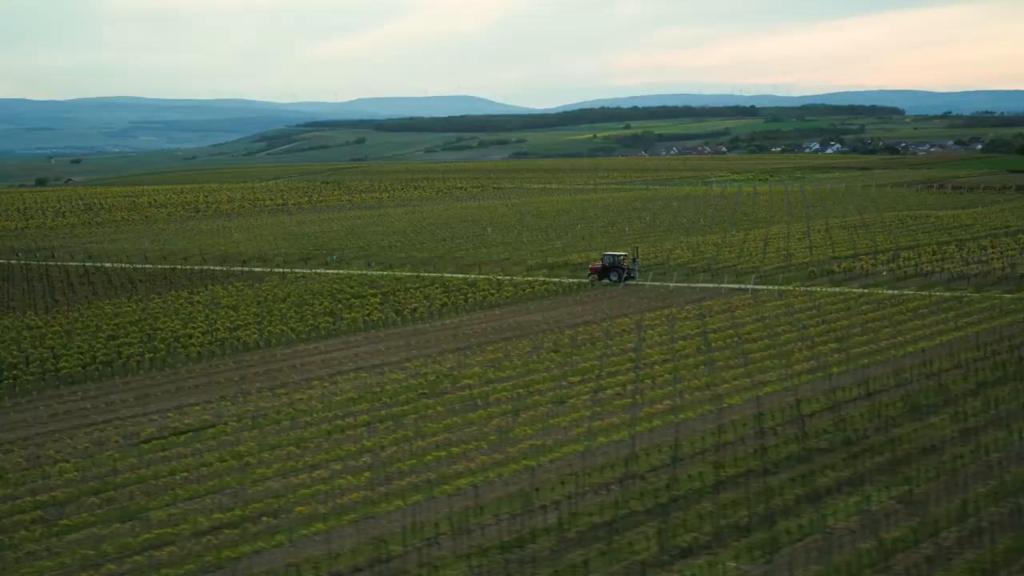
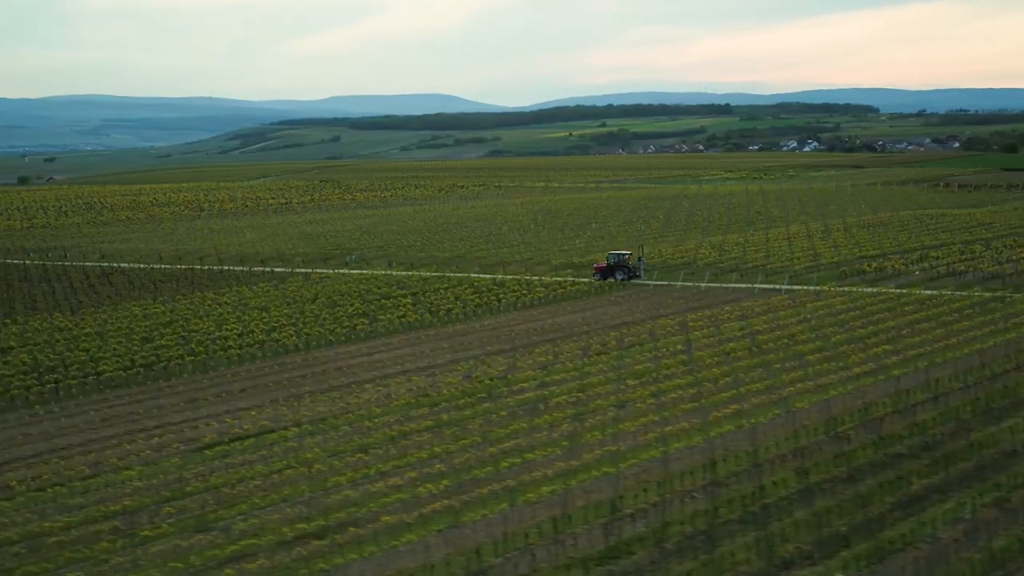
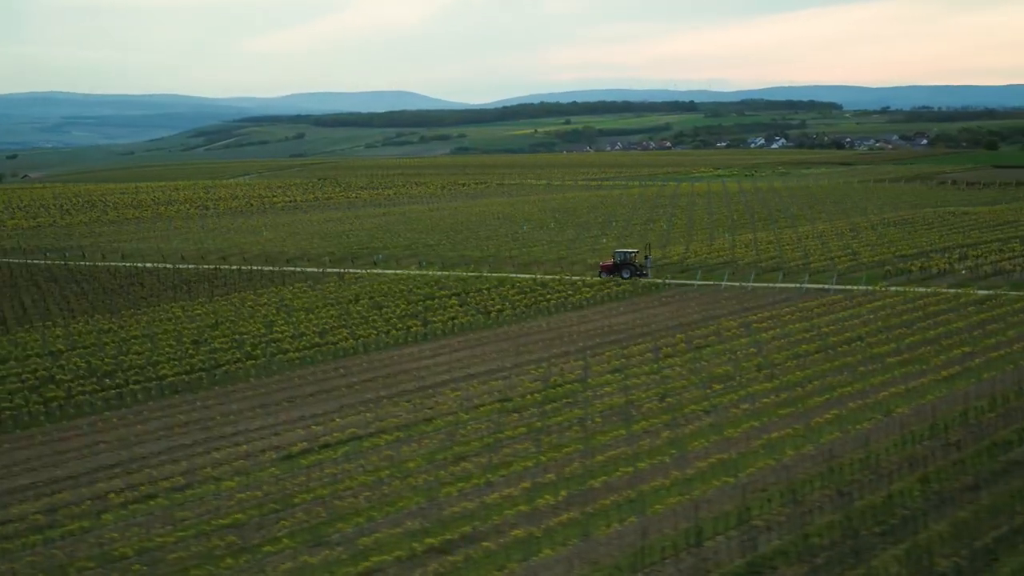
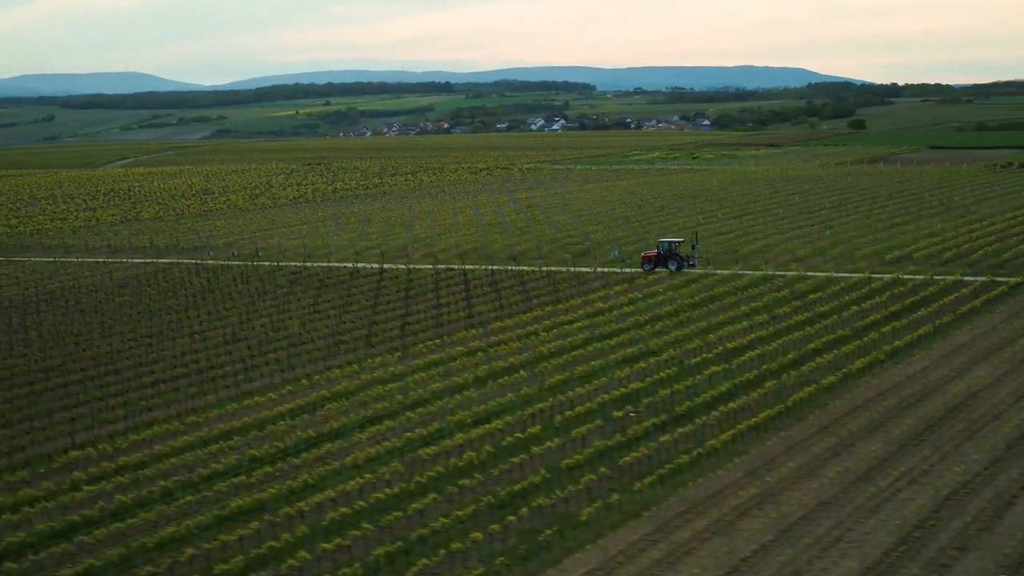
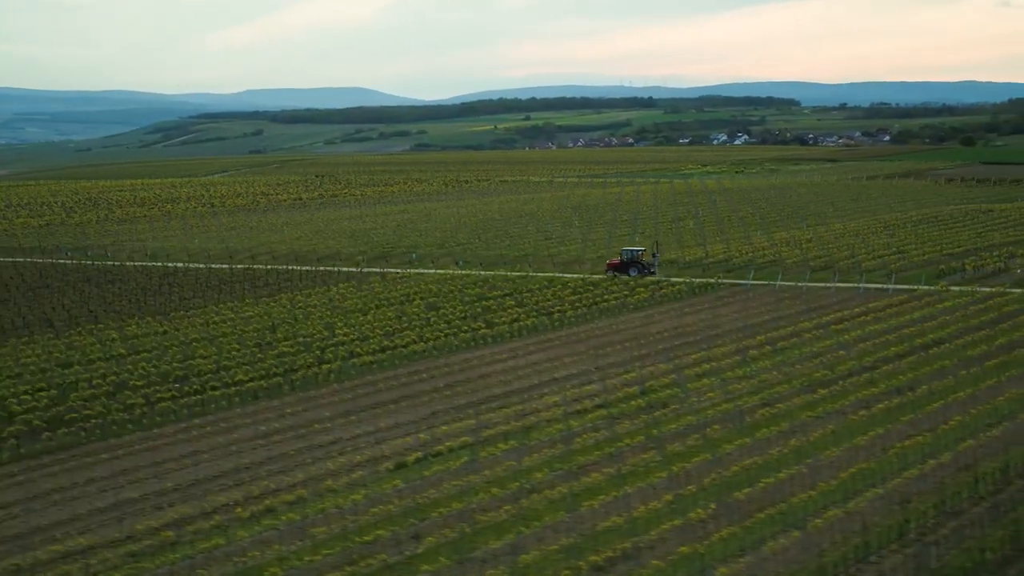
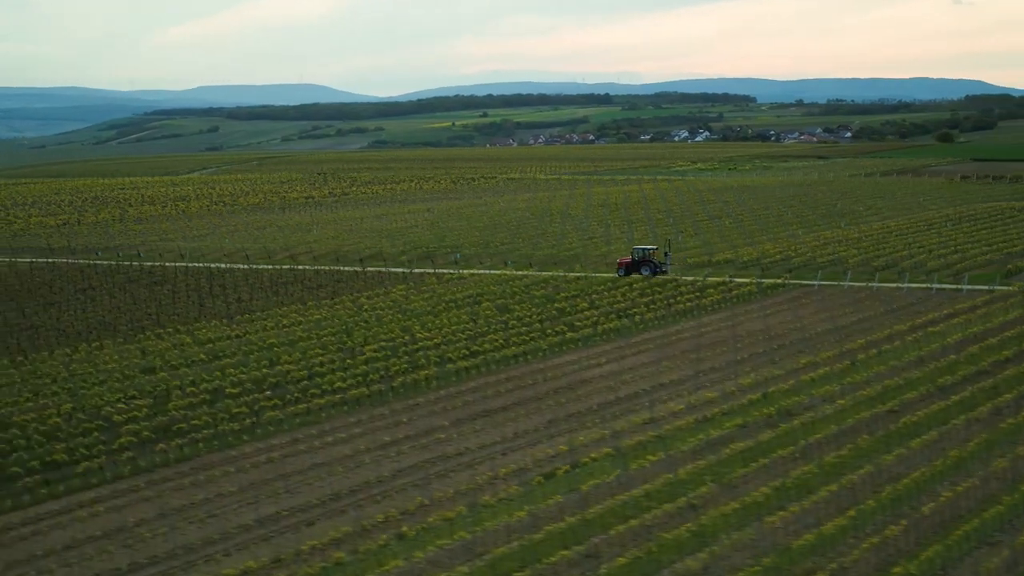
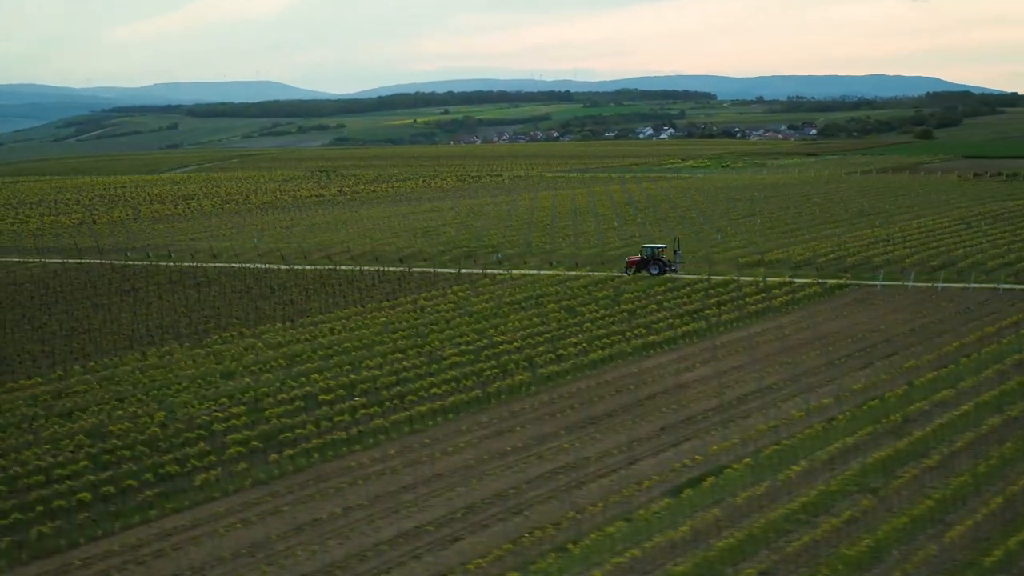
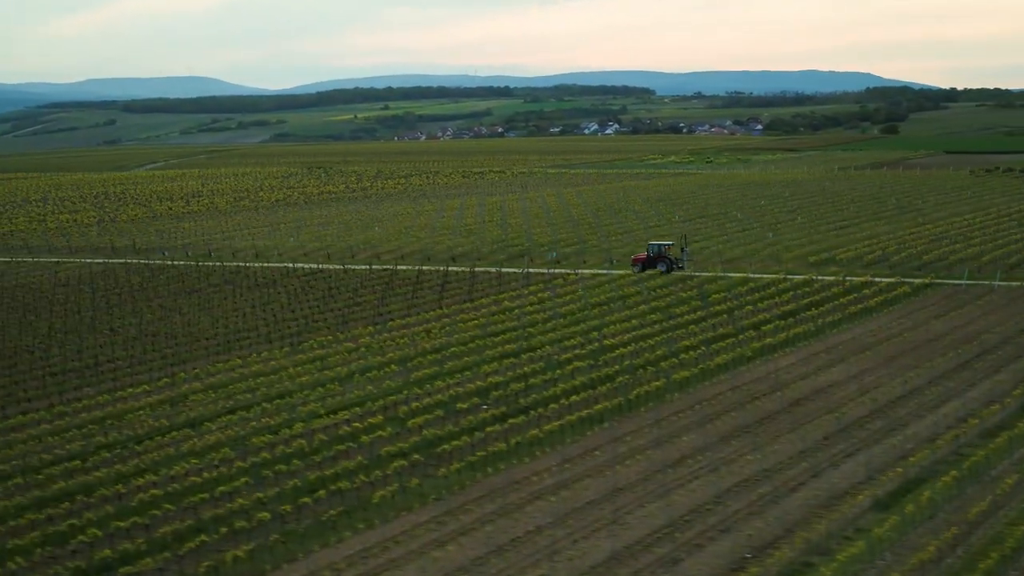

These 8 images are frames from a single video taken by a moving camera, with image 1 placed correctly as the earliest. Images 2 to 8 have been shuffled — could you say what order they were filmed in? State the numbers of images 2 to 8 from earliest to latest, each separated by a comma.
2, 3, 5, 6, 7, 8, 4
